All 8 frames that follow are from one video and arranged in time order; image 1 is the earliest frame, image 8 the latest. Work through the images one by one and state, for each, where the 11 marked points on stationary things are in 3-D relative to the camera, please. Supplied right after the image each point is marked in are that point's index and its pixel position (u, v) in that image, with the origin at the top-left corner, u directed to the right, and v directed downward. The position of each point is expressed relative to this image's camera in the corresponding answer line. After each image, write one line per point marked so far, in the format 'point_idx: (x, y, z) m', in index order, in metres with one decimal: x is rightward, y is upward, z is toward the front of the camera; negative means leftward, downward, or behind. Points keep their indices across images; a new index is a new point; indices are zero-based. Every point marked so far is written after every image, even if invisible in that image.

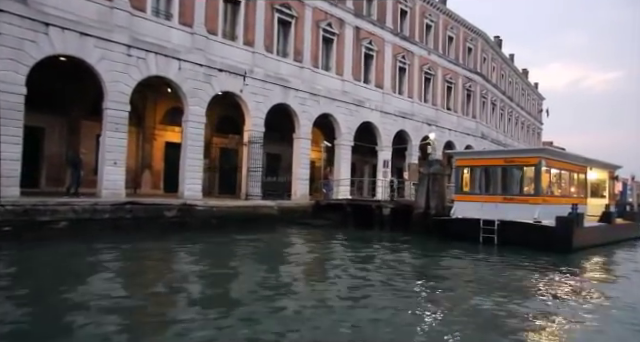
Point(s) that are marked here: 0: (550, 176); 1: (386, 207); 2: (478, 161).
0: (+7.6, -0.1, +15.3) m
1: (+2.7, -1.5, +19.1) m
2: (+5.4, +0.3, +16.1) m
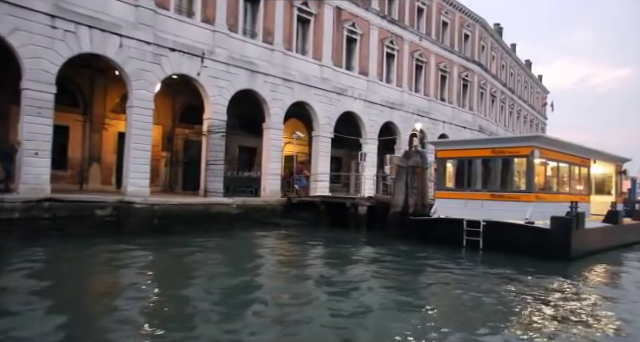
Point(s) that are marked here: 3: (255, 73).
0: (+6.4, +0.1, +13.1) m
1: (+1.5, -1.2, +16.9) m
2: (+4.2, +0.6, +13.9) m
3: (-2.6, +3.9, +18.6) m
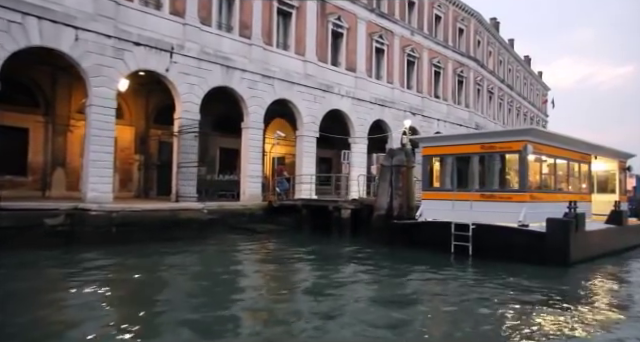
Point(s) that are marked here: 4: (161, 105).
0: (+5.7, +0.2, +11.9) m
1: (+0.9, -1.3, +15.7) m
2: (+3.5, +0.6, +12.7) m
3: (-3.3, +3.8, +17.4) m
4: (-6.5, +2.7, +19.1) m
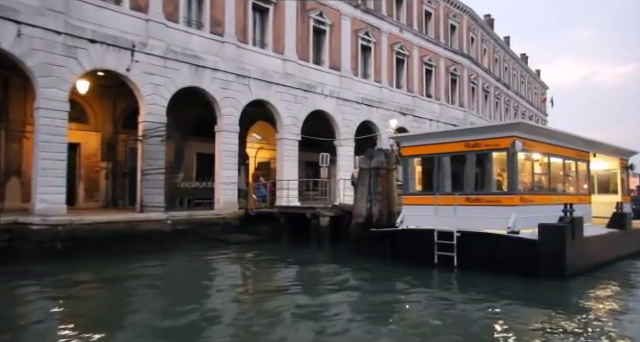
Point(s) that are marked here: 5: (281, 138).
0: (+4.9, +0.2, +10.6) m
1: (+0.1, -1.4, +14.5) m
2: (+2.7, +0.6, +11.4) m
3: (-4.2, +3.6, +16.3) m
4: (-7.3, +2.4, +17.9) m
5: (-1.6, +1.4, +19.4) m
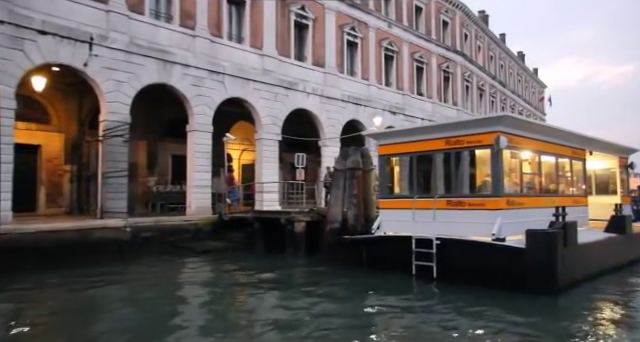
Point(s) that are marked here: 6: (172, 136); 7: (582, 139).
0: (+4.1, +0.2, +9.5) m
1: (-0.6, -1.4, +13.4) m
2: (+2.0, +0.6, +10.3) m
3: (-4.9, +3.5, +15.2) m
4: (-8.0, +2.3, +16.8) m
5: (-2.4, +1.3, +18.3) m
6: (-6.1, +1.5, +19.3) m
7: (+6.8, +0.8, +12.0) m
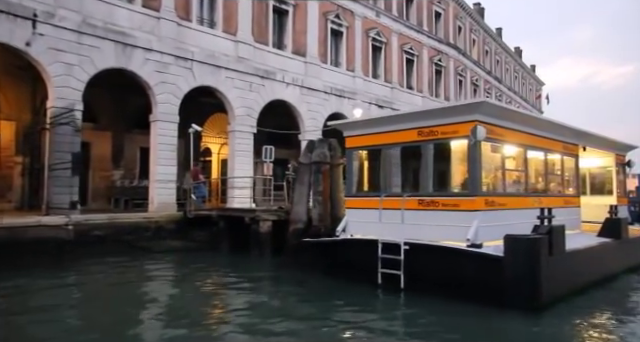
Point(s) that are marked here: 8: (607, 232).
0: (+3.3, +0.3, +8.4) m
1: (-1.5, -1.3, +12.2) m
2: (+1.2, +0.7, +9.2) m
3: (-5.7, +3.7, +14.0) m
4: (-8.8, +2.6, +15.6) m
5: (-3.2, +1.5, +17.1) m
6: (-7.0, +1.7, +18.0) m
7: (+6.0, +0.9, +10.8) m
8: (+6.3, -1.3, +10.2) m
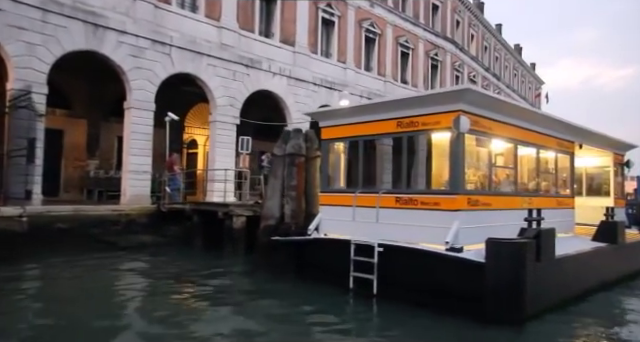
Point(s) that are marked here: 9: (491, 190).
0: (+2.8, +0.3, +7.6) m
1: (-2.0, -1.1, +11.5) m
2: (+0.6, +0.8, +8.4) m
3: (-6.2, +4.0, +13.2) m
4: (-9.3, +2.9, +14.8) m
5: (-3.7, +1.8, +16.3) m
6: (-7.5, +2.1, +17.2) m
7: (+5.5, +0.9, +10.1) m
8: (+5.8, -1.3, +9.5) m
9: (+2.8, -0.3, +7.6) m
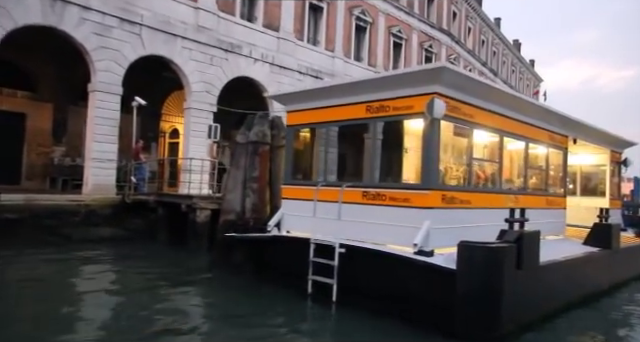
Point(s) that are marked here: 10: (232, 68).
0: (+2.2, +0.4, +6.7) m
1: (-2.7, -0.8, +10.6) m
2: (0.0, +0.9, +7.5) m
3: (-6.8, +4.4, +12.2) m
4: (-9.9, +3.4, +13.8) m
5: (-4.3, +2.1, +15.4) m
6: (-8.1, +2.5, +16.3) m
7: (+4.8, +1.0, +9.2) m
8: (+5.1, -1.3, +8.6) m
9: (+2.2, -0.2, +6.7) m
10: (-3.1, +3.7, +16.5) m
